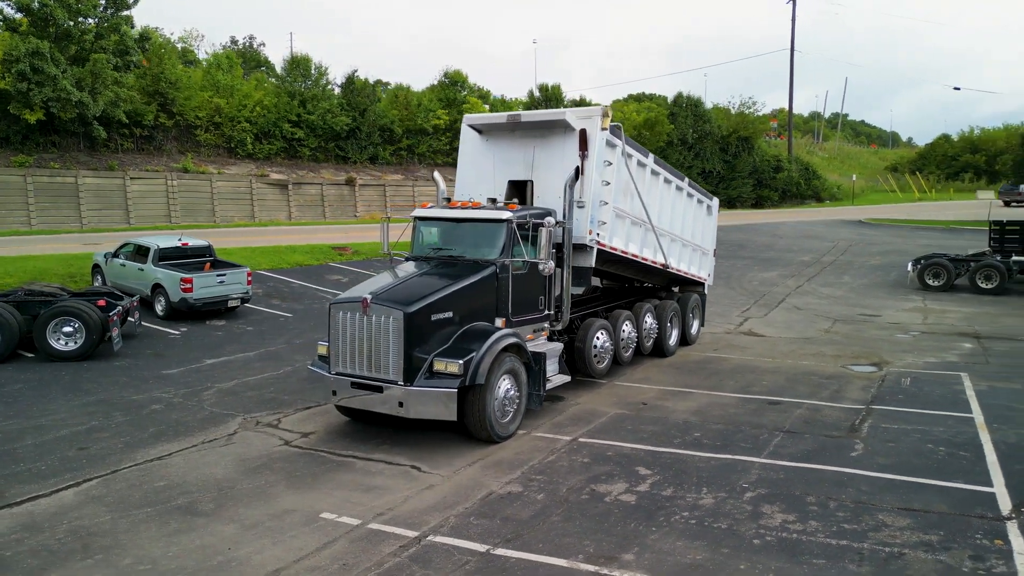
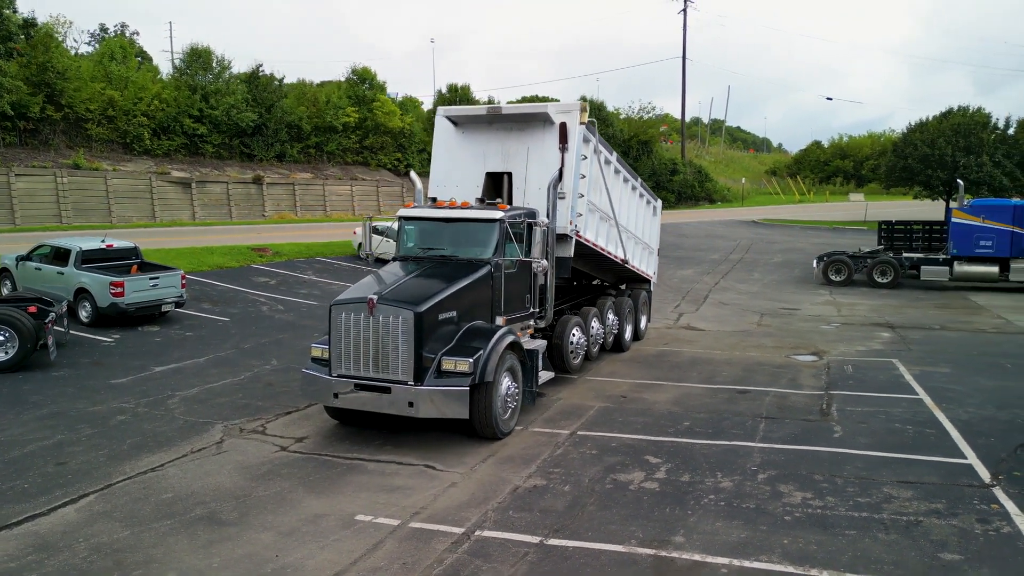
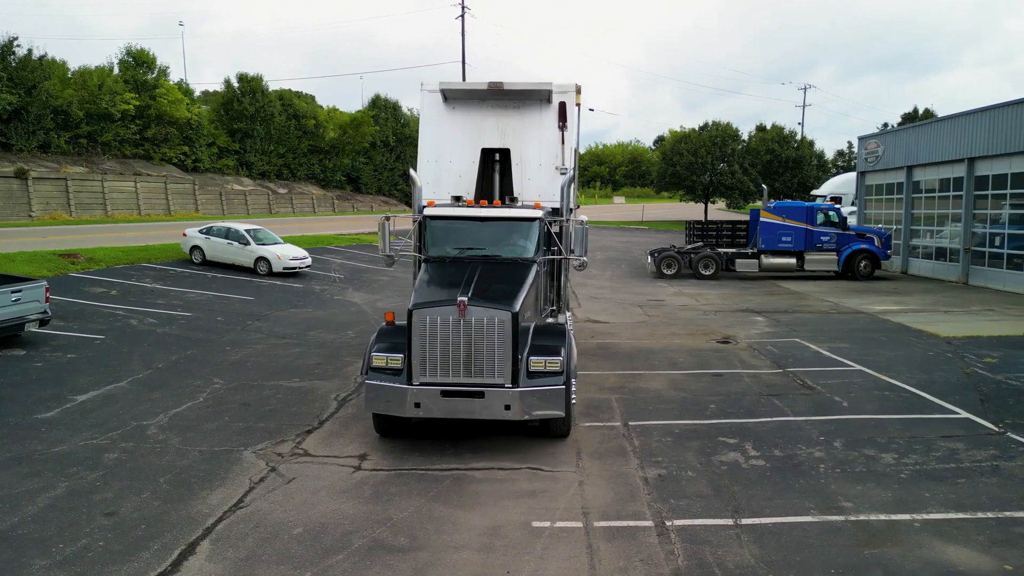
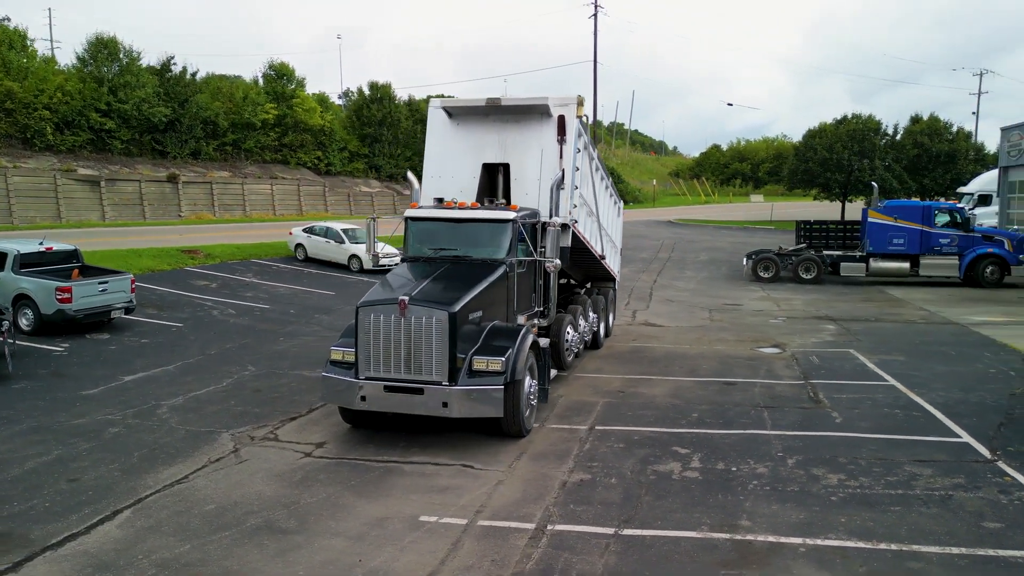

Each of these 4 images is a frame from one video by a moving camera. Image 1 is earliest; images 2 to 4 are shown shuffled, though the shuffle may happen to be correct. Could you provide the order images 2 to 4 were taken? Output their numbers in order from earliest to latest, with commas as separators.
2, 4, 3
